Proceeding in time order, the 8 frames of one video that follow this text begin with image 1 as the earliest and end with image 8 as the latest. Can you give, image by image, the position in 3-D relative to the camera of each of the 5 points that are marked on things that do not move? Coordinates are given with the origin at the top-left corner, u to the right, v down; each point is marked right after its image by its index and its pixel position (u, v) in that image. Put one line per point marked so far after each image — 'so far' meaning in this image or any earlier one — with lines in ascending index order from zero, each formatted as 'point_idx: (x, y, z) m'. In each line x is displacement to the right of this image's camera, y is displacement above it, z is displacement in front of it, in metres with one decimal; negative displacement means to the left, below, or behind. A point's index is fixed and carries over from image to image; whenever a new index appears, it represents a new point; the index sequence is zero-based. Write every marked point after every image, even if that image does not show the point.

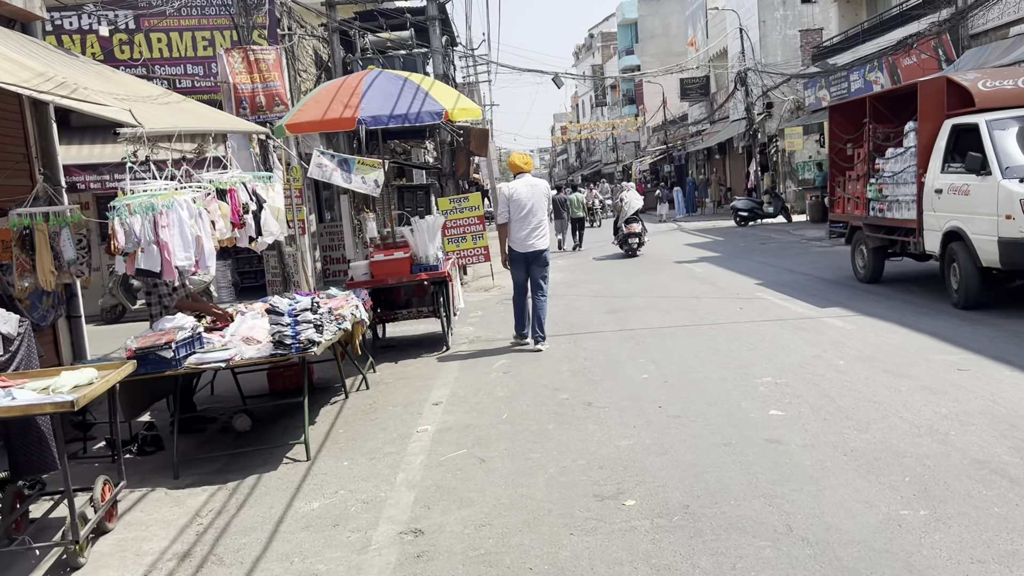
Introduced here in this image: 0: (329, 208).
0: (-3.5, +1.6, +16.5) m
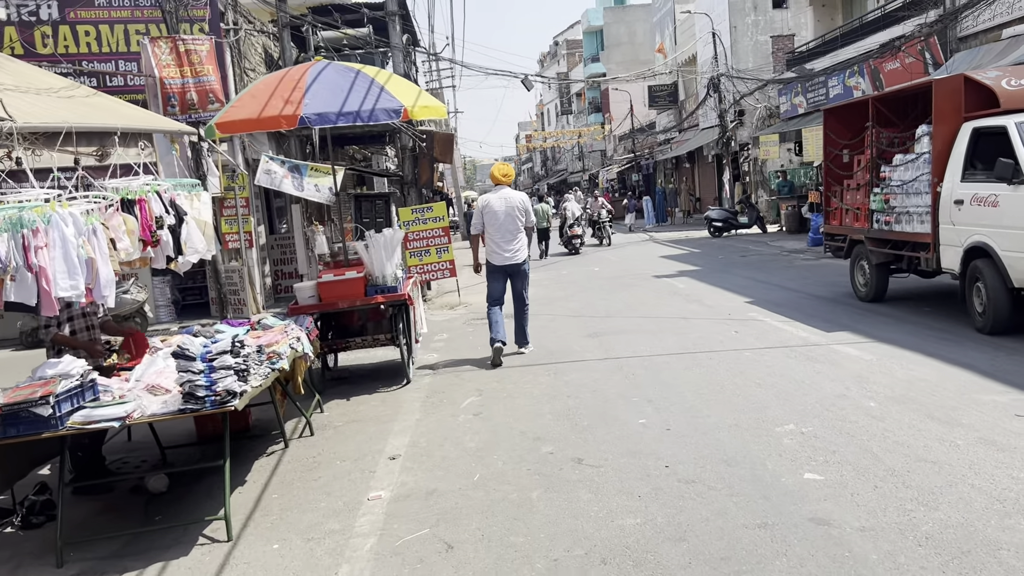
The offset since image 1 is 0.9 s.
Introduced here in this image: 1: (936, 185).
0: (-4.1, +1.2, +15.3) m
1: (+3.9, +1.0, +7.8) m
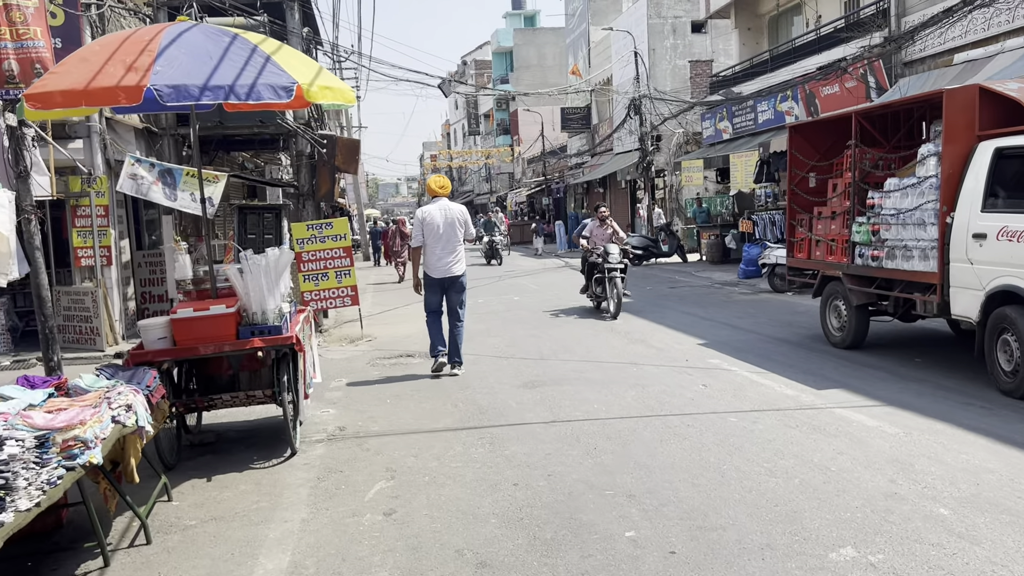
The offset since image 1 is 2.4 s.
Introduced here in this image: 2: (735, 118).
0: (-5.5, +0.9, +13.0) m
1: (+3.3, +0.6, +6.5) m
2: (+5.1, +3.9, +19.5) m
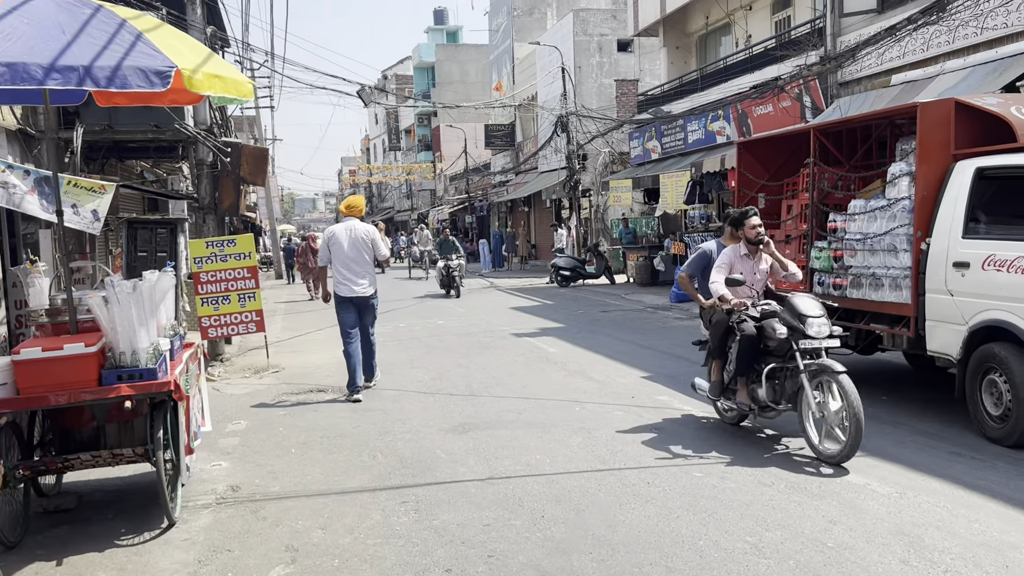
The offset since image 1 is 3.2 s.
0: (-6.6, +0.6, +11.6) m
1: (+2.8, +0.3, +5.9) m
2: (+3.4, +3.4, +19.1) m
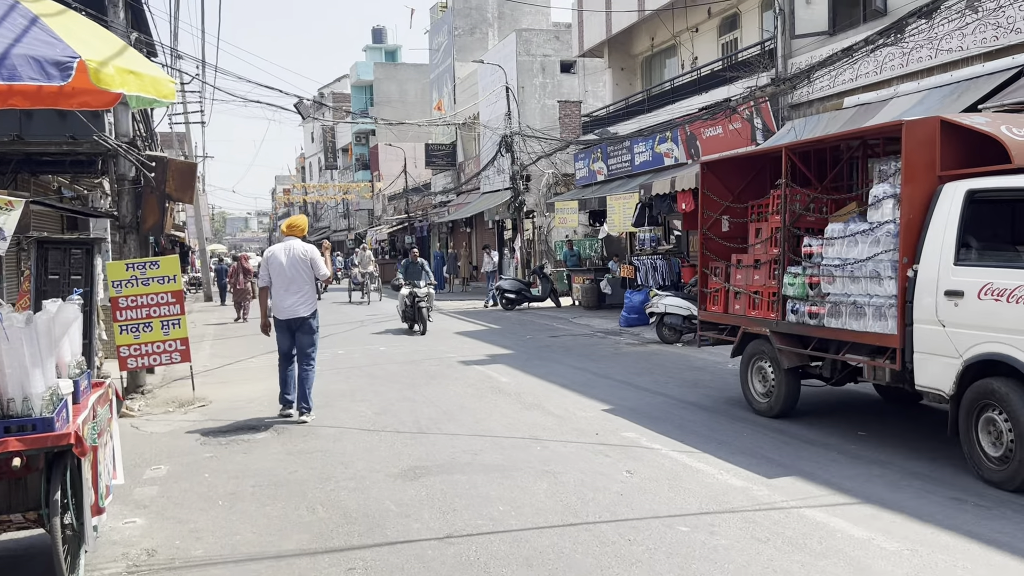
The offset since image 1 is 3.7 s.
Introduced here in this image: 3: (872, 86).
0: (-7.2, +0.2, +10.5) m
1: (+2.6, +0.1, +5.6) m
2: (+2.2, +2.9, +18.8) m
3: (+4.8, +2.7, +11.4) m
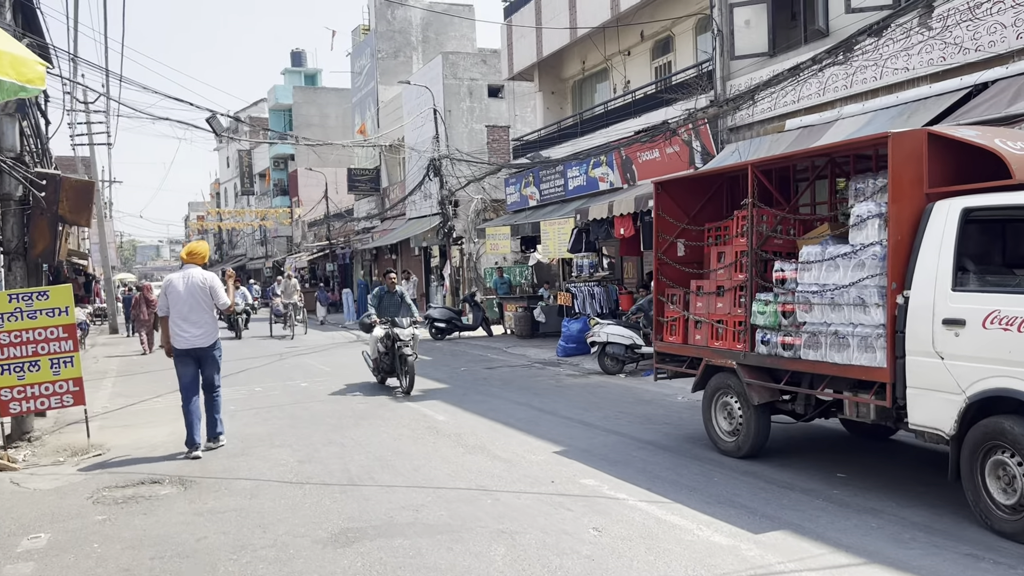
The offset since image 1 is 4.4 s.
0: (-7.9, -0.1, +9.1) m
1: (+2.3, 0.0, +5.1) m
2: (+0.6, +2.3, +18.3) m
3: (+4.0, +2.4, +11.2) m
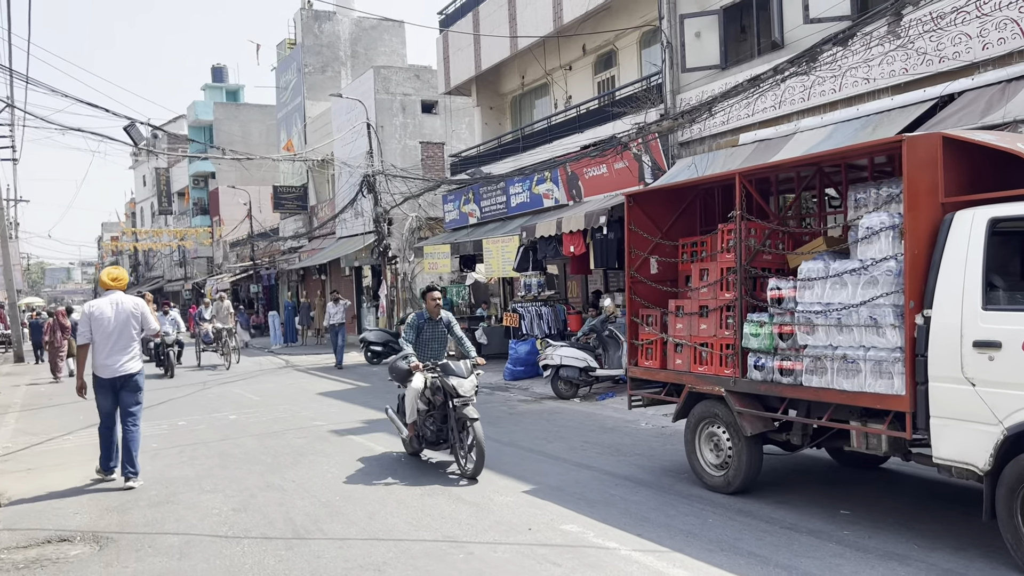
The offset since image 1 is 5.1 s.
0: (-8.4, -0.4, +7.7) m
1: (+2.2, -0.1, +4.6) m
2: (-0.6, +1.8, +17.6) m
3: (+3.3, +2.1, +10.9) m
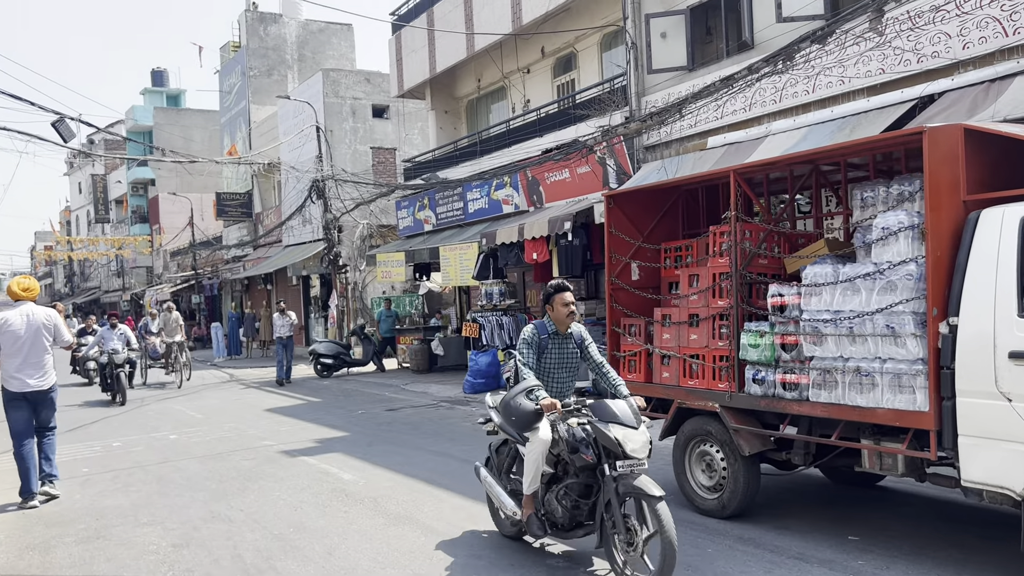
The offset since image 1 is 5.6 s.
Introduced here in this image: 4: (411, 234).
0: (-8.6, -0.5, +6.6) m
1: (+2.1, -0.2, +4.2) m
2: (-1.5, +1.6, +17.1) m
3: (+2.8, +2.0, +10.5) m
4: (-2.2, +1.2, +18.6) m
